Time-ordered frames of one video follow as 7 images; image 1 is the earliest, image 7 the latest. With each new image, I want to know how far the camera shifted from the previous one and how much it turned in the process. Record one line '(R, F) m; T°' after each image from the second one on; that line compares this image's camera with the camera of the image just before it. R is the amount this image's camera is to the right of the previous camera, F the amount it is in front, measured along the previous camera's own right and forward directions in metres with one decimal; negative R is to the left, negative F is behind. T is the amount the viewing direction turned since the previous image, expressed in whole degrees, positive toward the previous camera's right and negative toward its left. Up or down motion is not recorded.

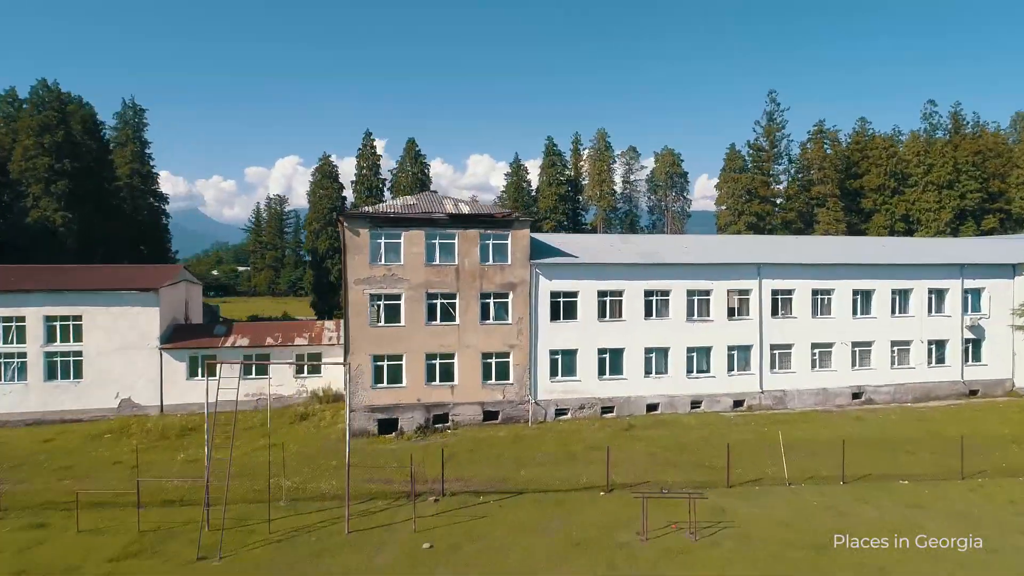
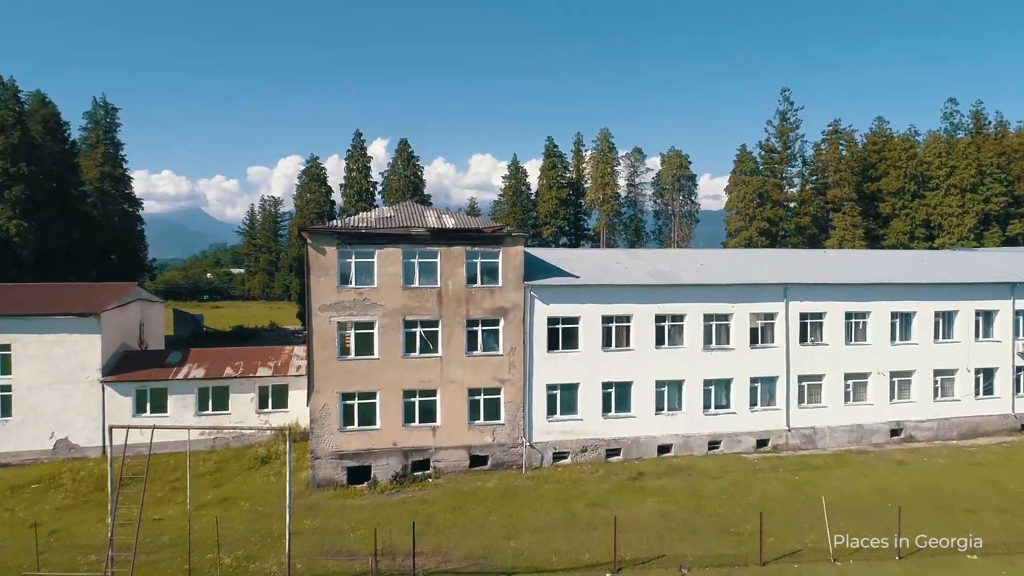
(+0.3, +3.3) m; 0°
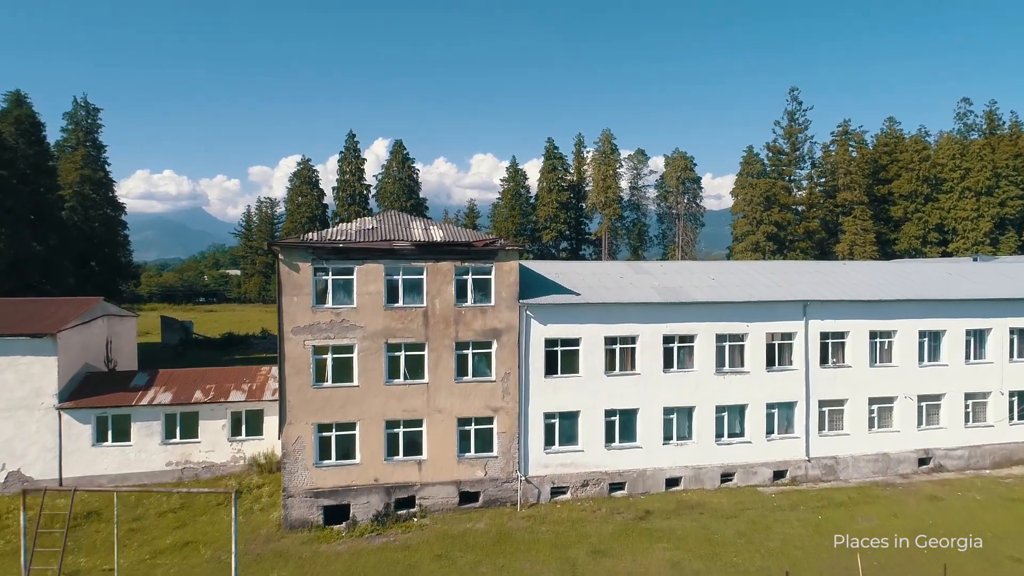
(+0.2, +2.0) m; 0°
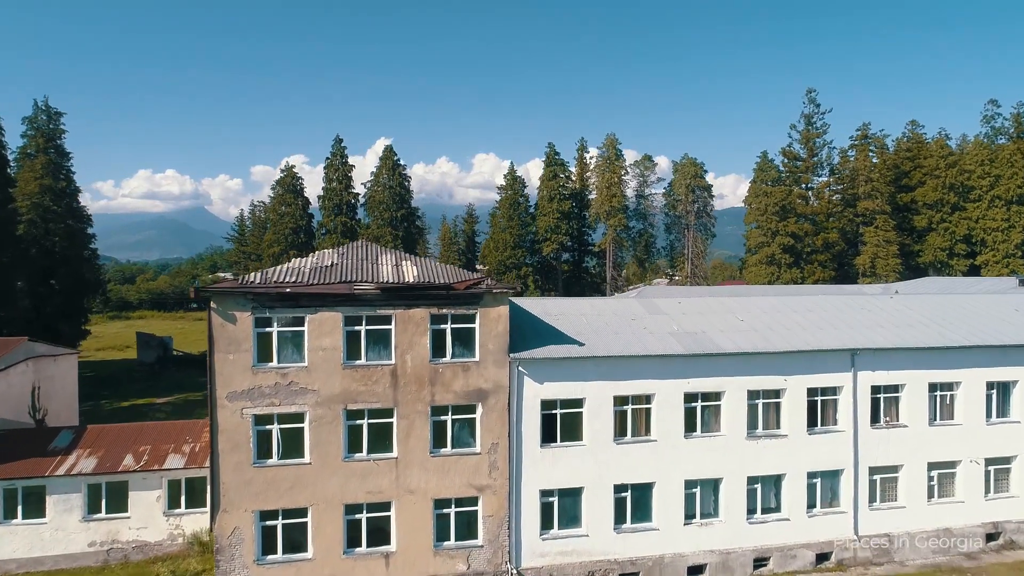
(+0.3, +3.6) m; 0°
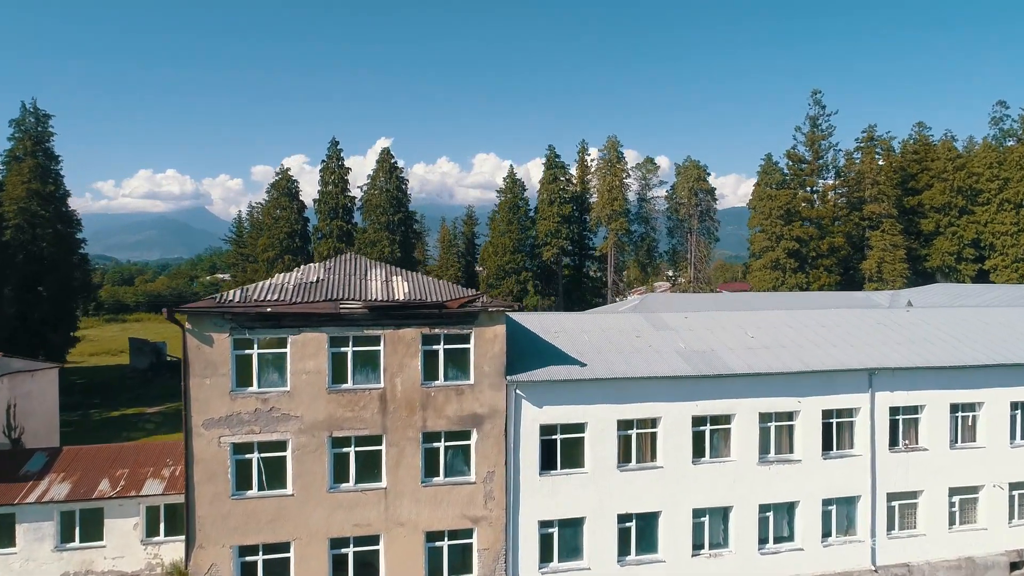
(+0.1, +1.0) m; 0°
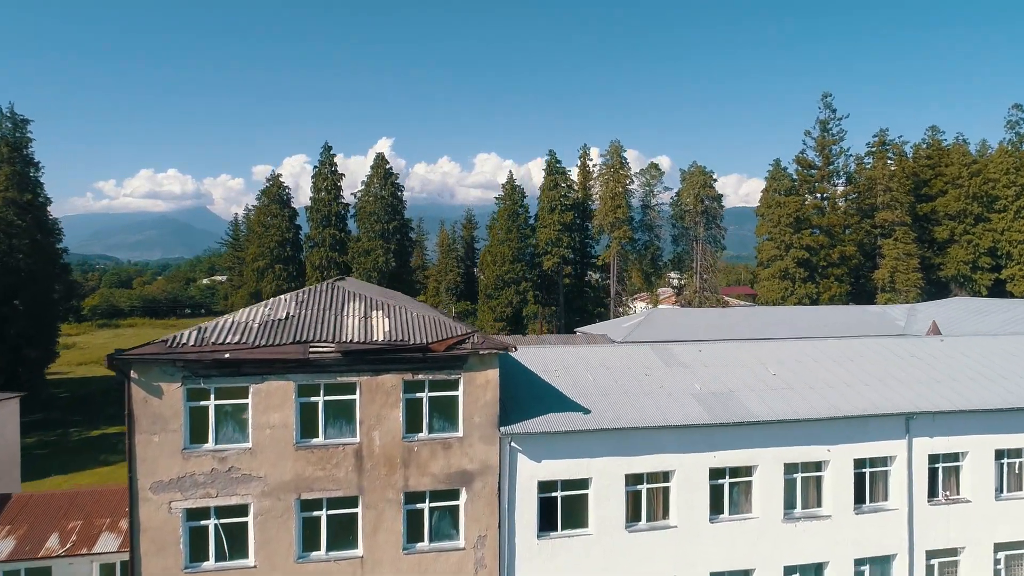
(+0.1, +1.8) m; 0°
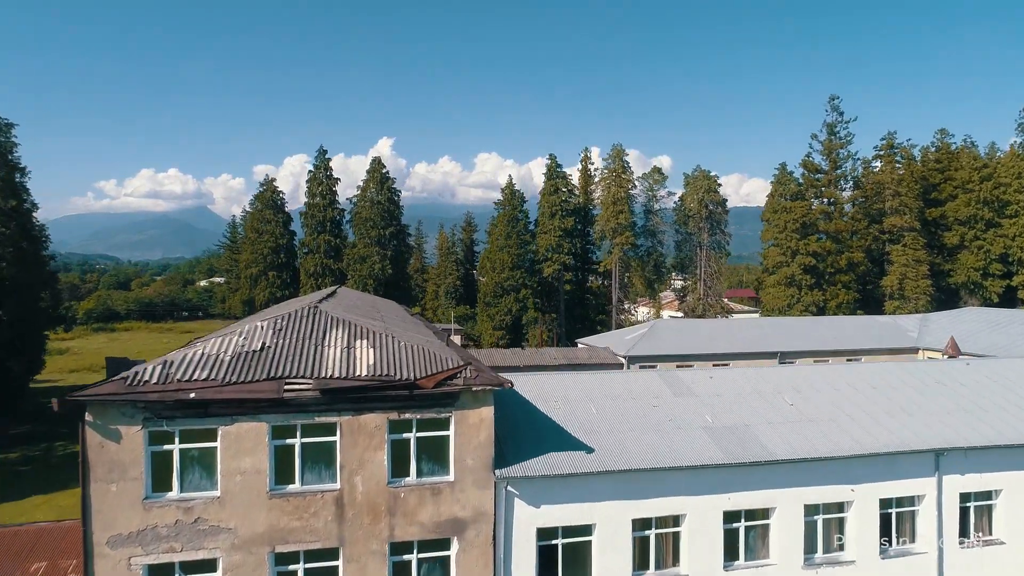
(+0.1, +1.2) m; 0°
